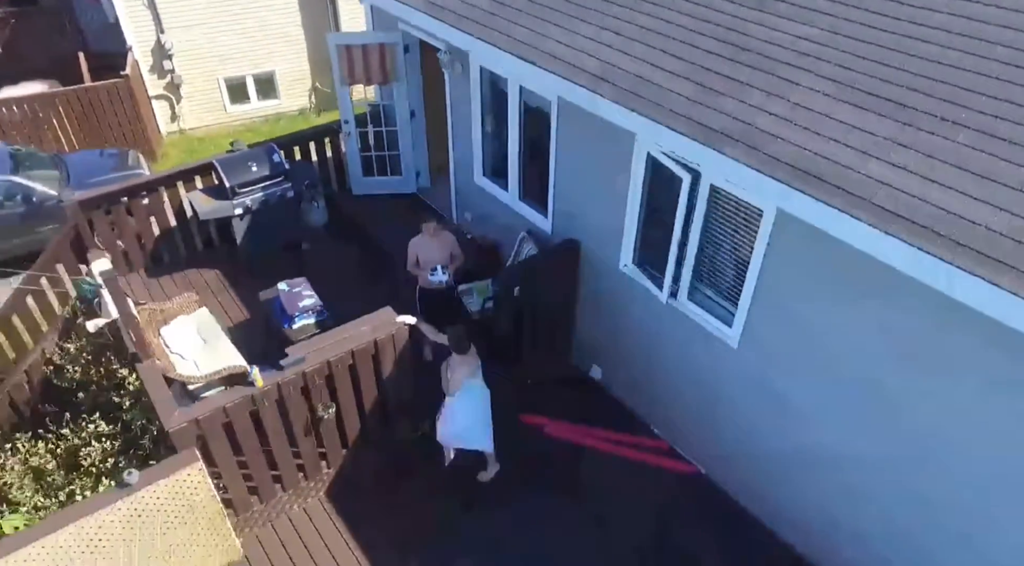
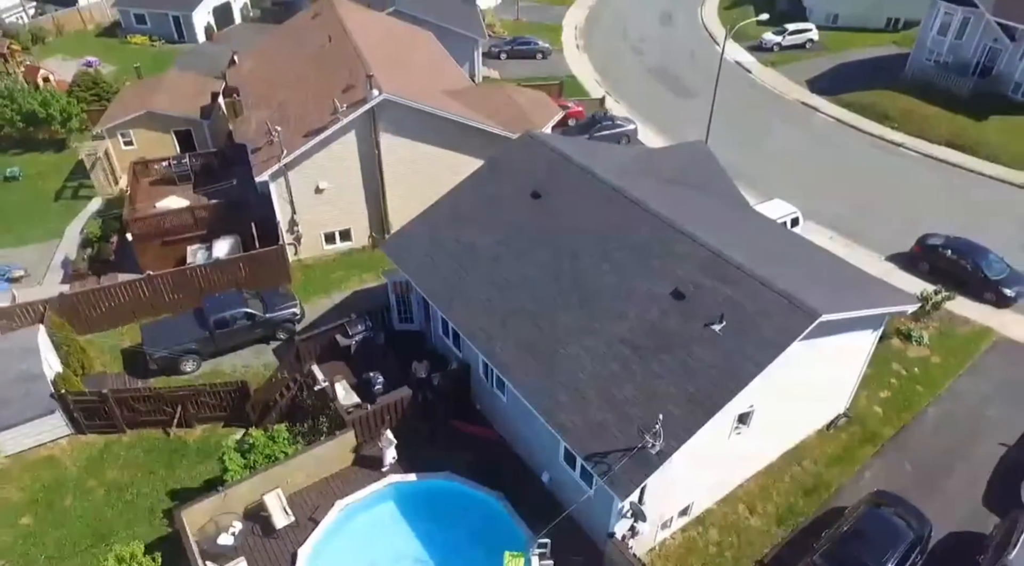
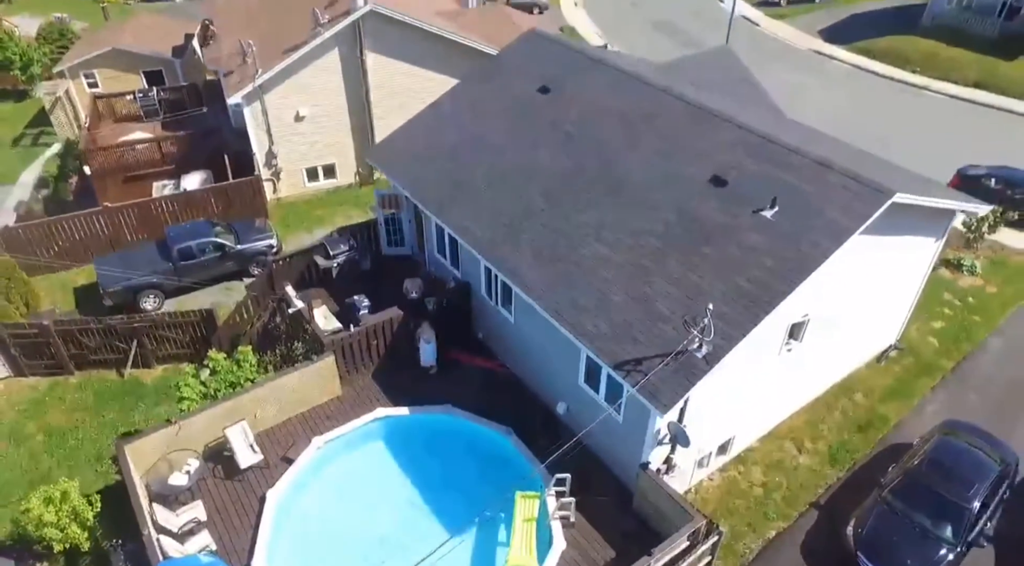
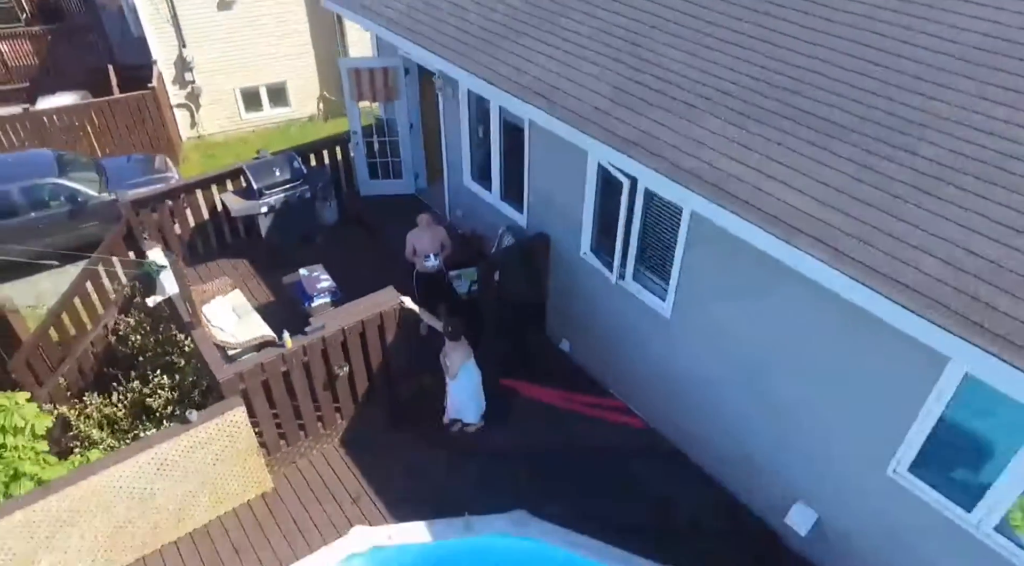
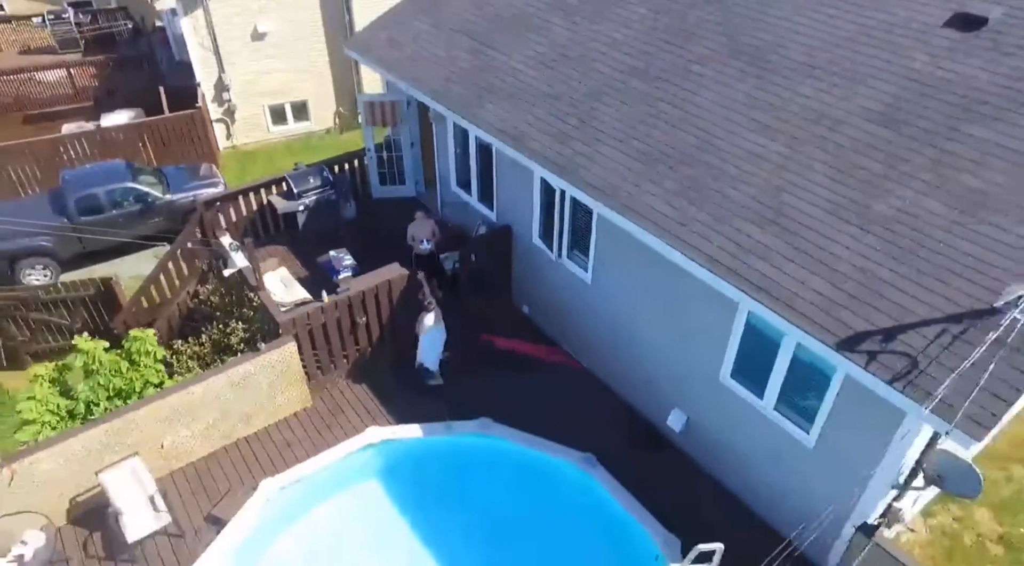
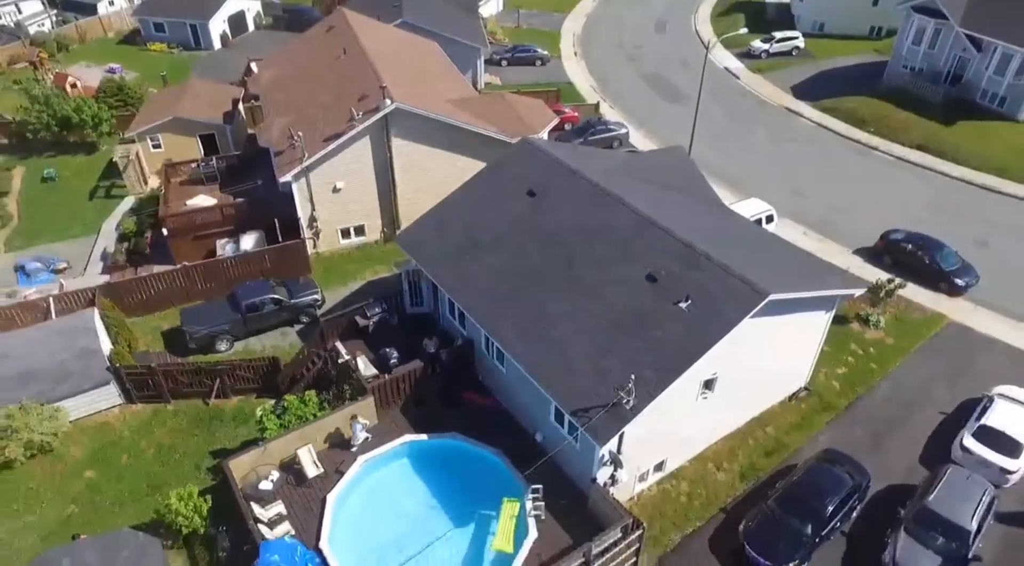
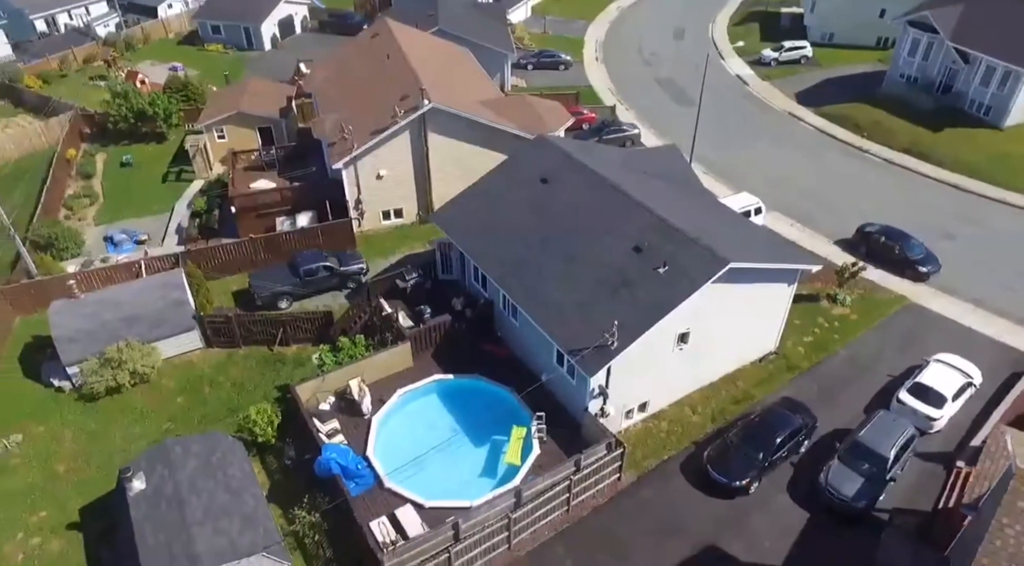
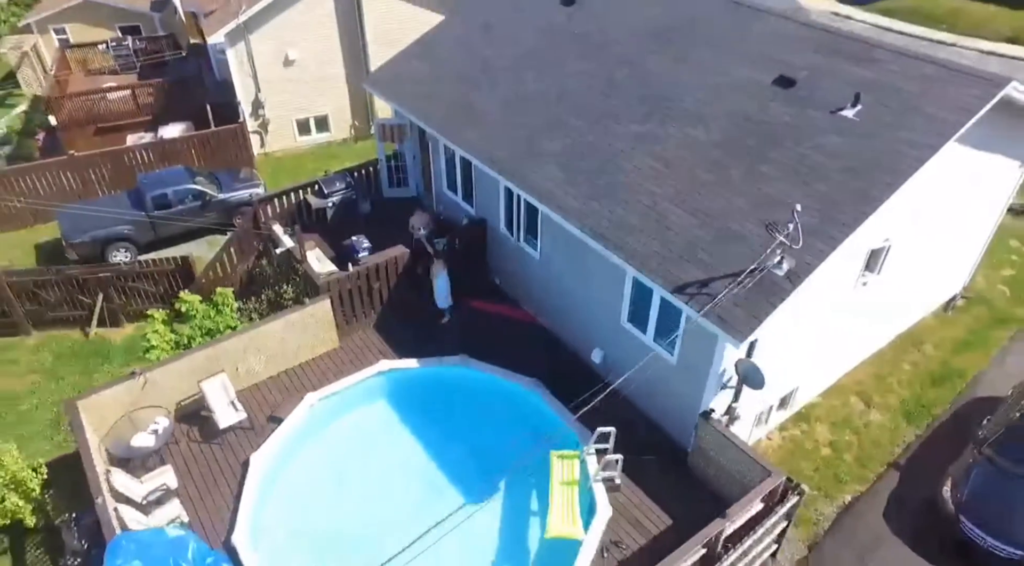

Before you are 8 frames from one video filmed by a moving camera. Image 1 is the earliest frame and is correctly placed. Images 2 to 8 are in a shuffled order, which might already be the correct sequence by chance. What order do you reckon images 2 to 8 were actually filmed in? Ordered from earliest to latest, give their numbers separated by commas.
4, 5, 8, 3, 2, 6, 7
